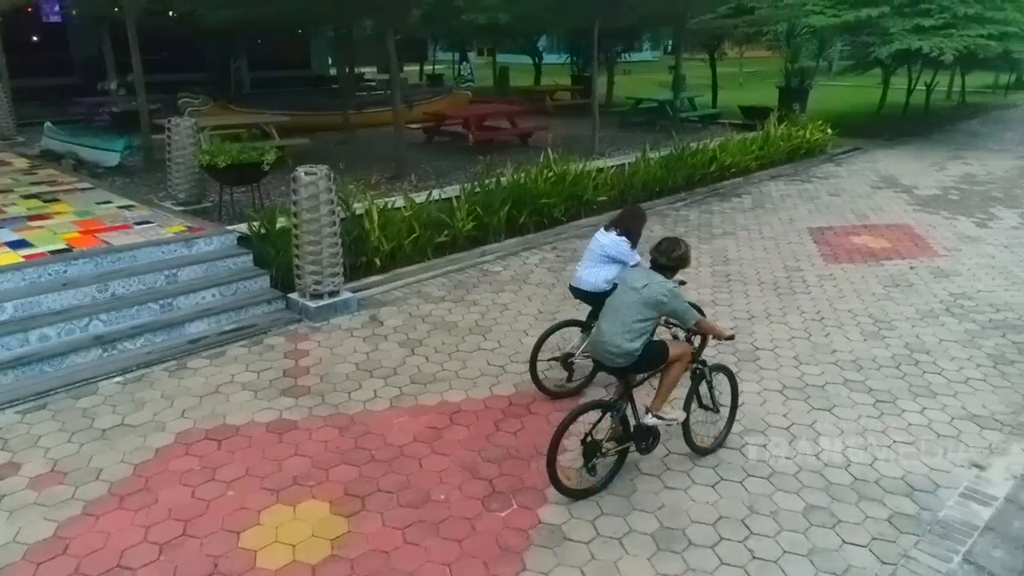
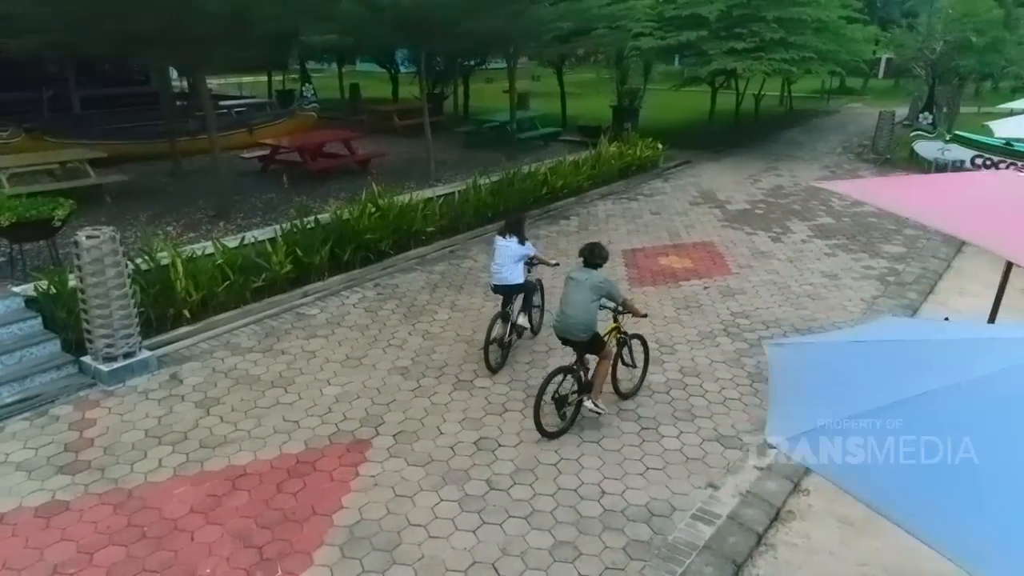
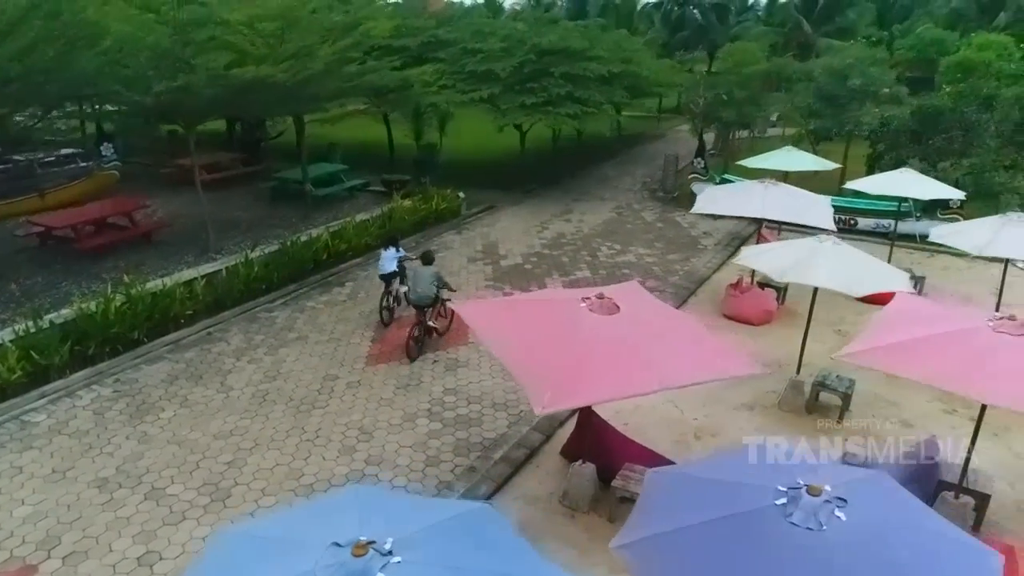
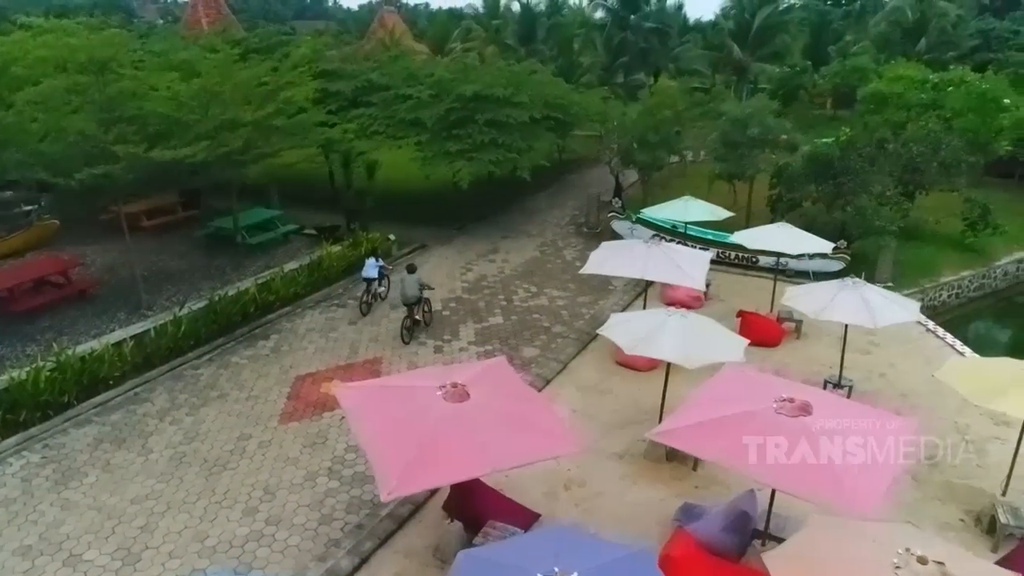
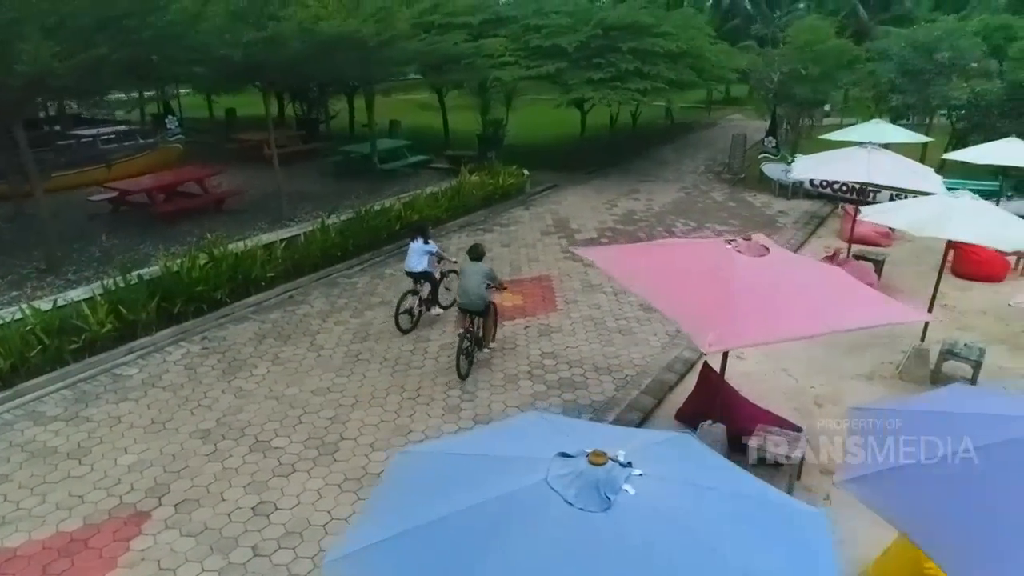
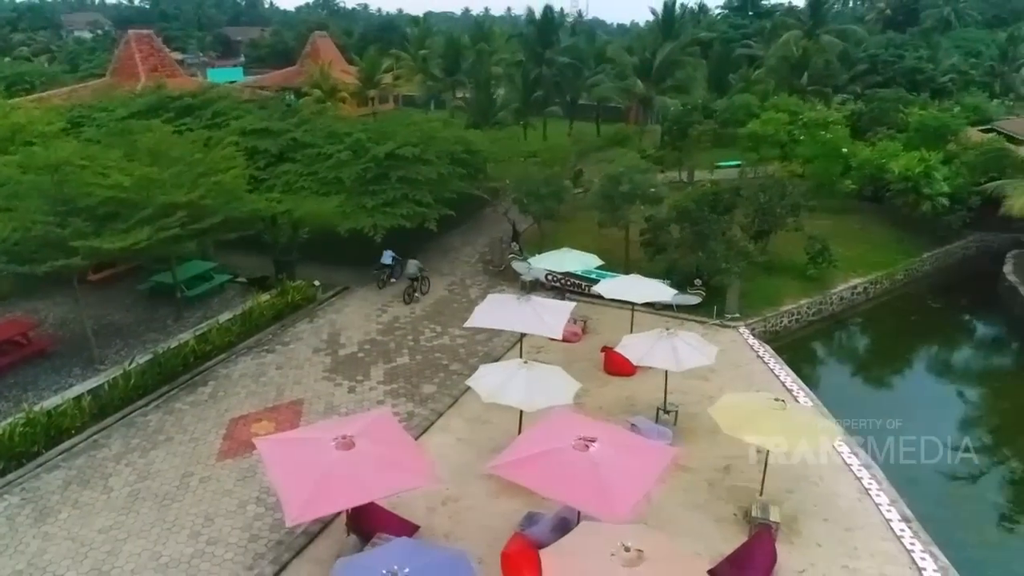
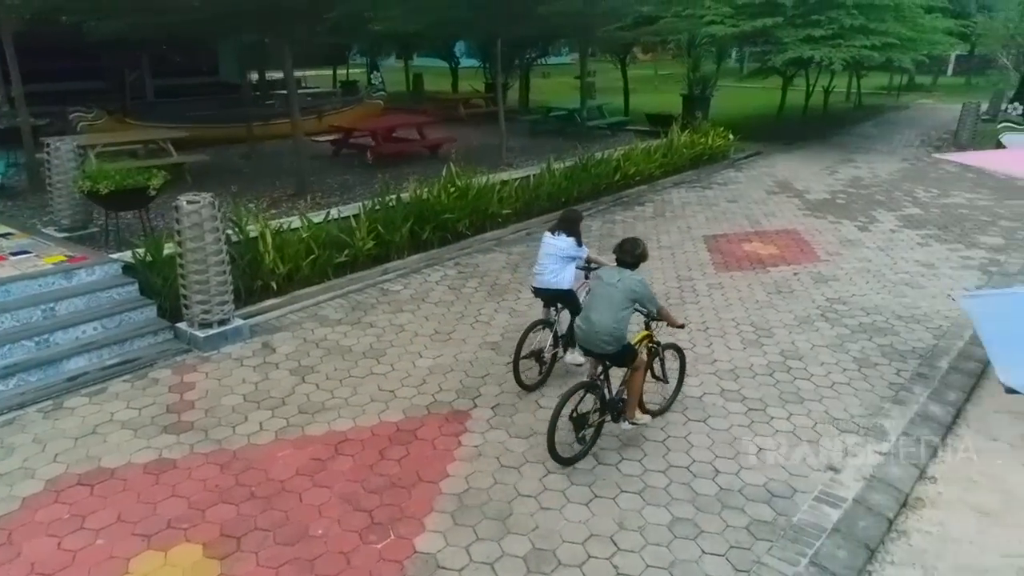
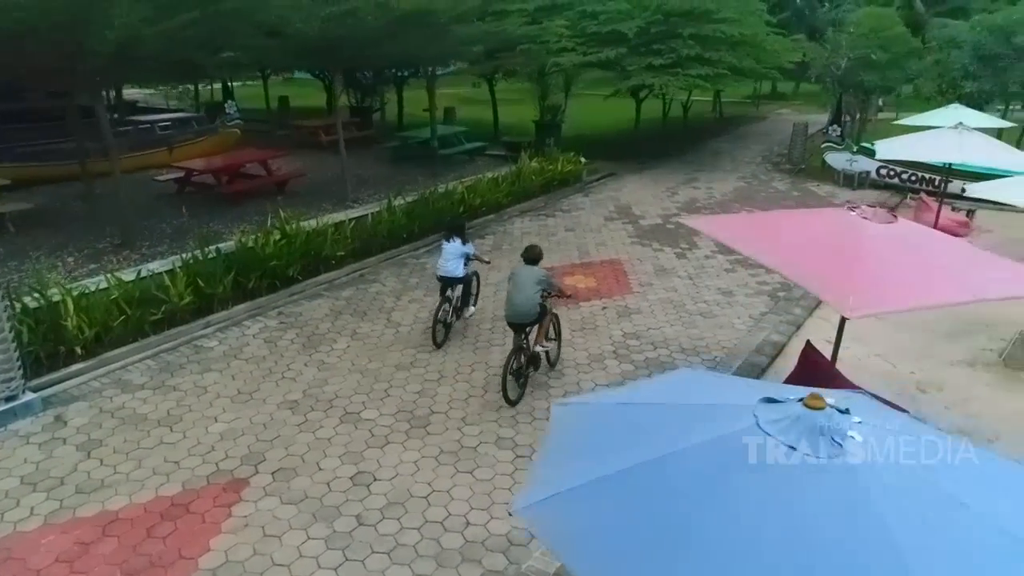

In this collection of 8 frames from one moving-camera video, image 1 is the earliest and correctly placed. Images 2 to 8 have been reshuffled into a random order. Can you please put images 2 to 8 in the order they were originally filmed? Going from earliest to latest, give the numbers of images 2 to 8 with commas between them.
7, 2, 8, 5, 3, 4, 6
